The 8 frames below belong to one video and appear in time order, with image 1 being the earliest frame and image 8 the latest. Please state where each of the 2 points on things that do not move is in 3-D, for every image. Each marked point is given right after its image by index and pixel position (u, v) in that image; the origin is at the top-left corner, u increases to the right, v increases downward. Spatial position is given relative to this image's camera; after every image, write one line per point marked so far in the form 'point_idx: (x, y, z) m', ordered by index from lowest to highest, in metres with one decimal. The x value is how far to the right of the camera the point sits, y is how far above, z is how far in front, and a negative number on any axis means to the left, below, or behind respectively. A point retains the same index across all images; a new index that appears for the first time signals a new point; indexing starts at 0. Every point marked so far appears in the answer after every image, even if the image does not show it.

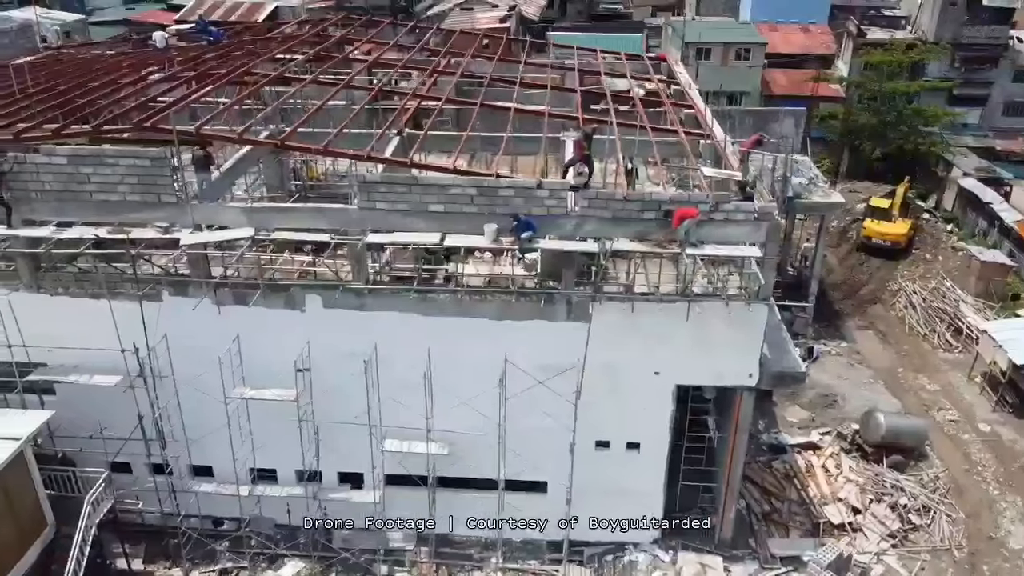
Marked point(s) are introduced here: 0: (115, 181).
0: (-4.8, +1.3, +9.8) m
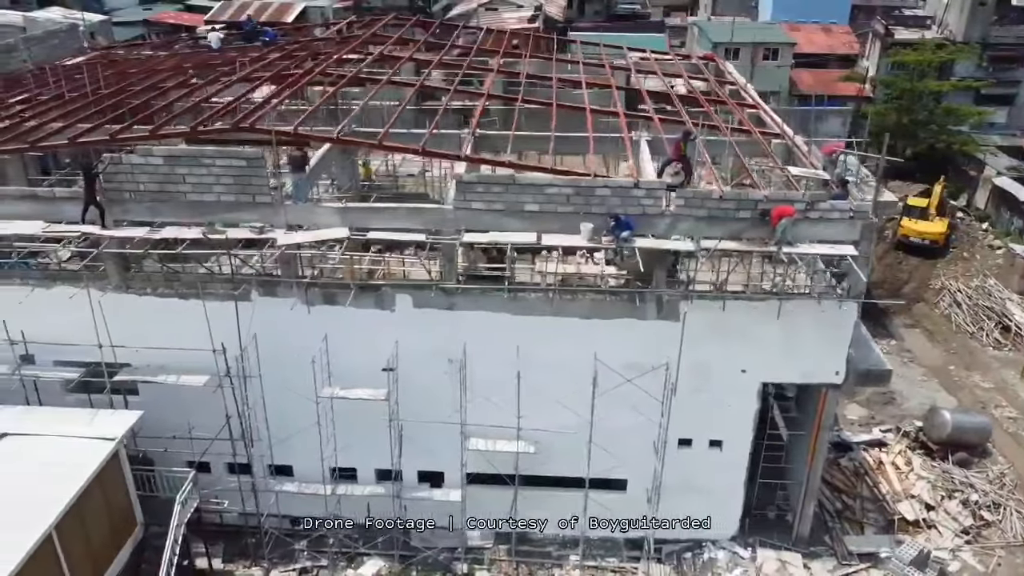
0: (-3.7, +1.3, +9.8) m
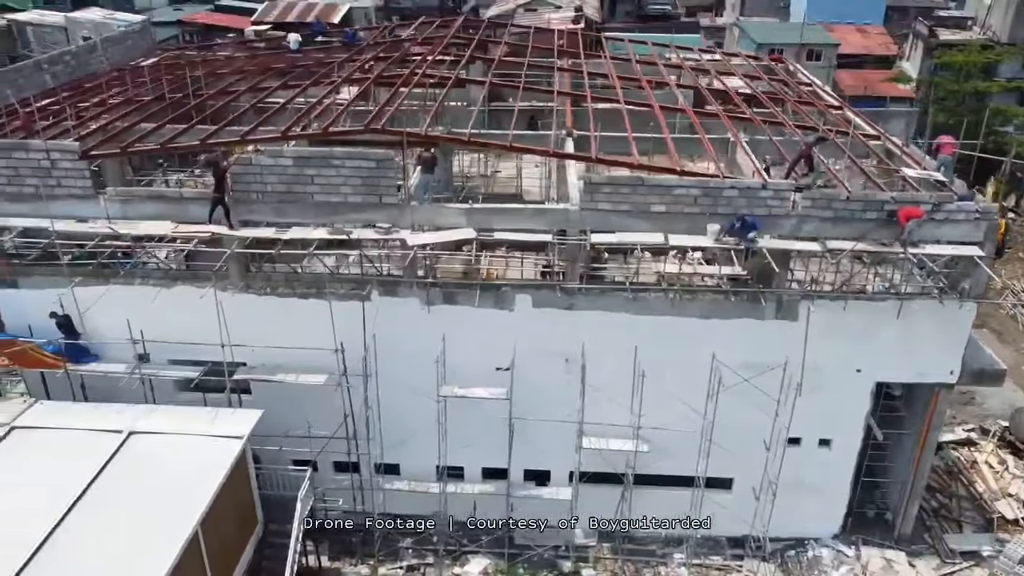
0: (-2.1, +1.3, +9.9) m
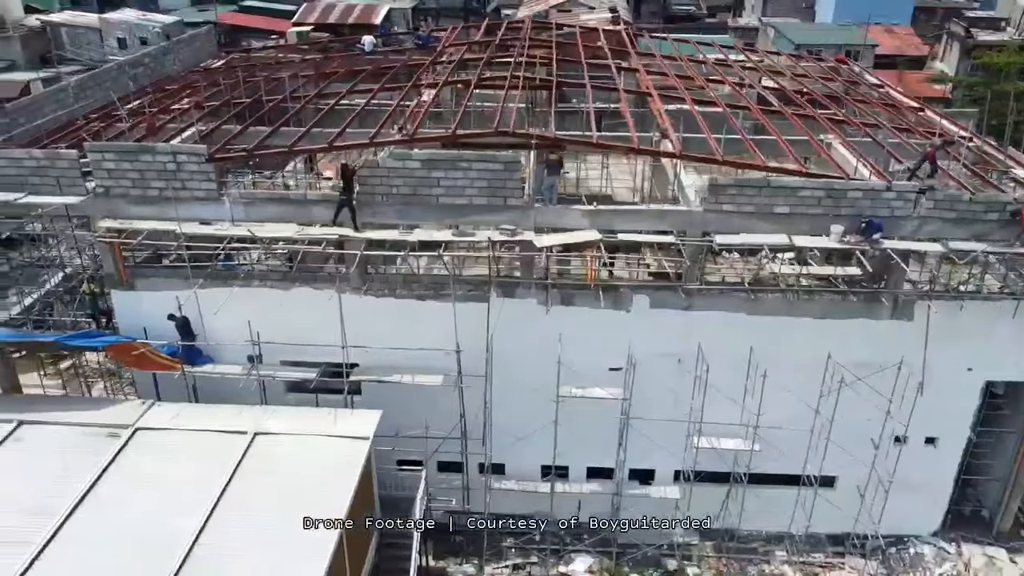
0: (-0.6, +1.3, +10.0) m
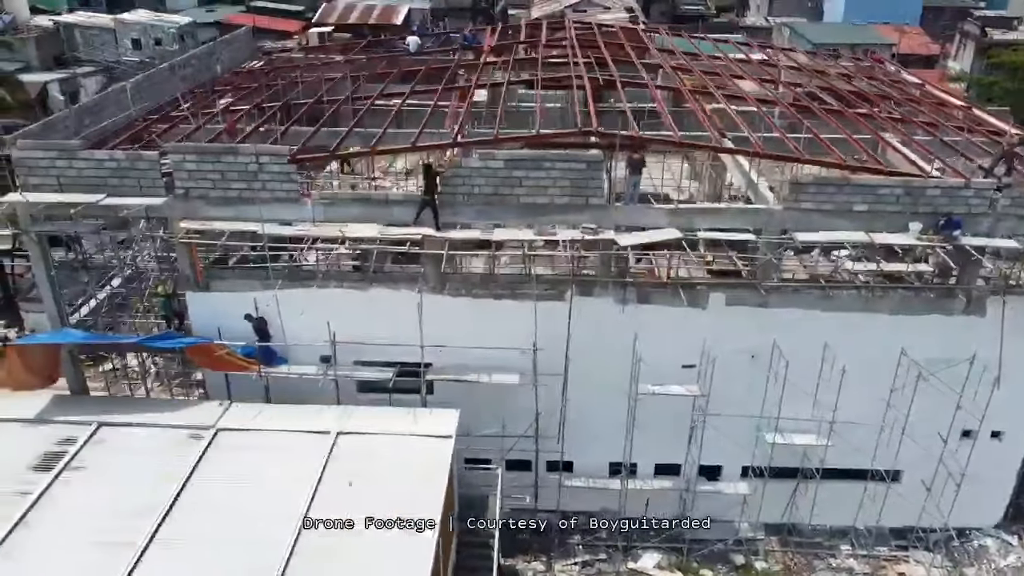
0: (+0.4, +1.3, +10.1) m
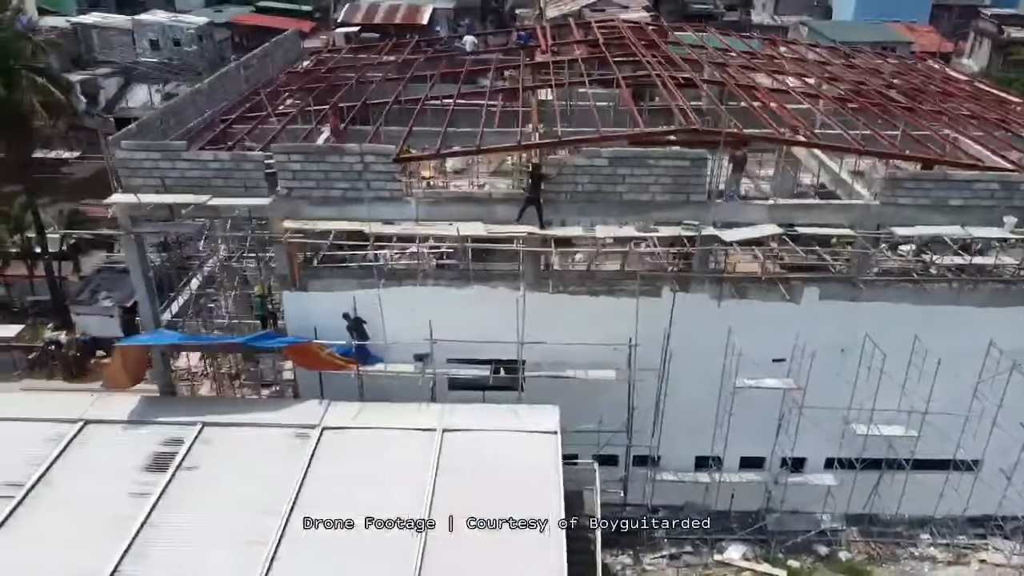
0: (+1.7, +1.3, +10.2) m
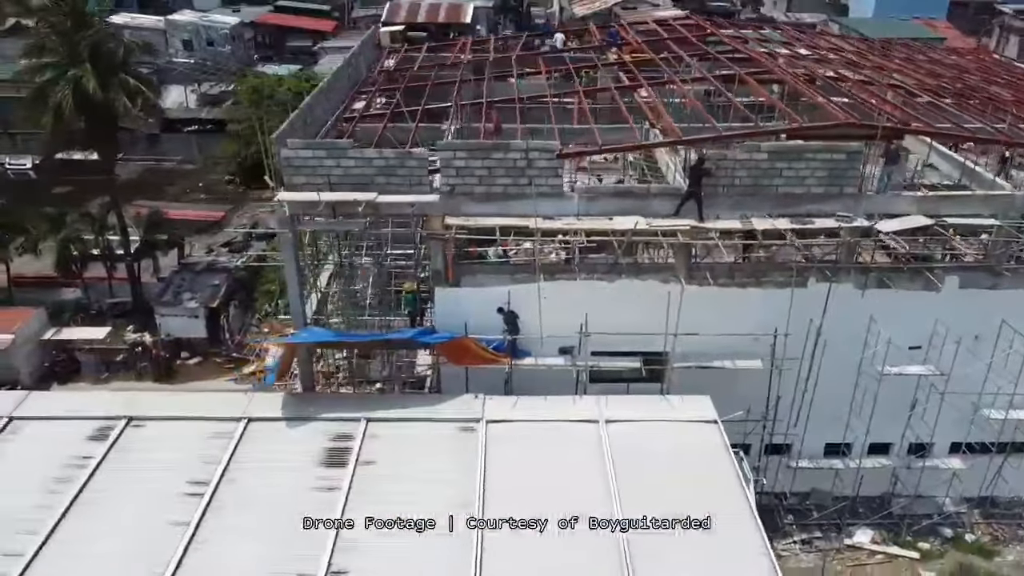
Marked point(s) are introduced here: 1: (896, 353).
0: (+3.8, +1.5, +10.5) m
1: (+5.5, -0.9, +11.4) m
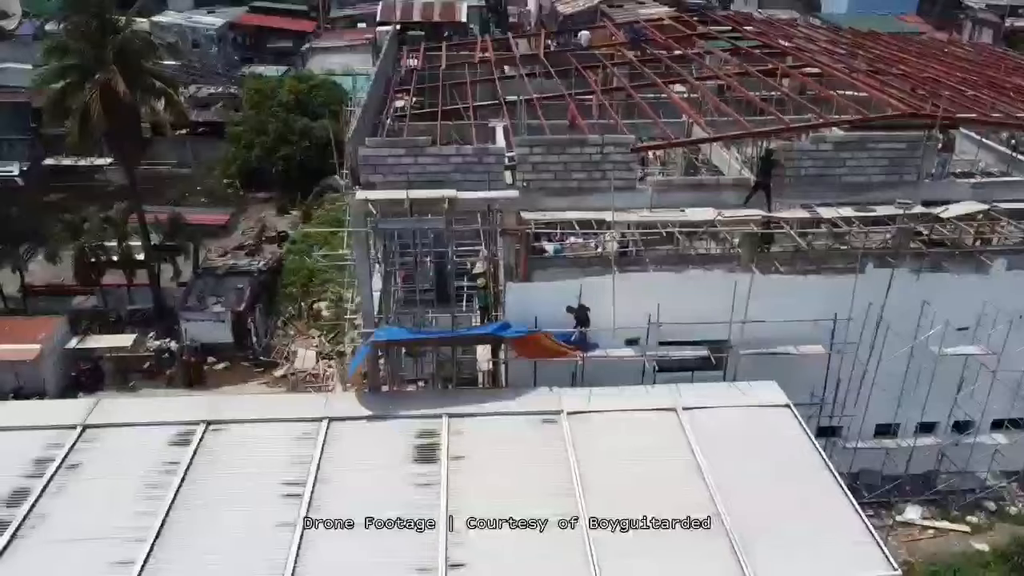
0: (+4.7, +1.6, +10.8) m
1: (+6.4, -0.7, +11.9) m
